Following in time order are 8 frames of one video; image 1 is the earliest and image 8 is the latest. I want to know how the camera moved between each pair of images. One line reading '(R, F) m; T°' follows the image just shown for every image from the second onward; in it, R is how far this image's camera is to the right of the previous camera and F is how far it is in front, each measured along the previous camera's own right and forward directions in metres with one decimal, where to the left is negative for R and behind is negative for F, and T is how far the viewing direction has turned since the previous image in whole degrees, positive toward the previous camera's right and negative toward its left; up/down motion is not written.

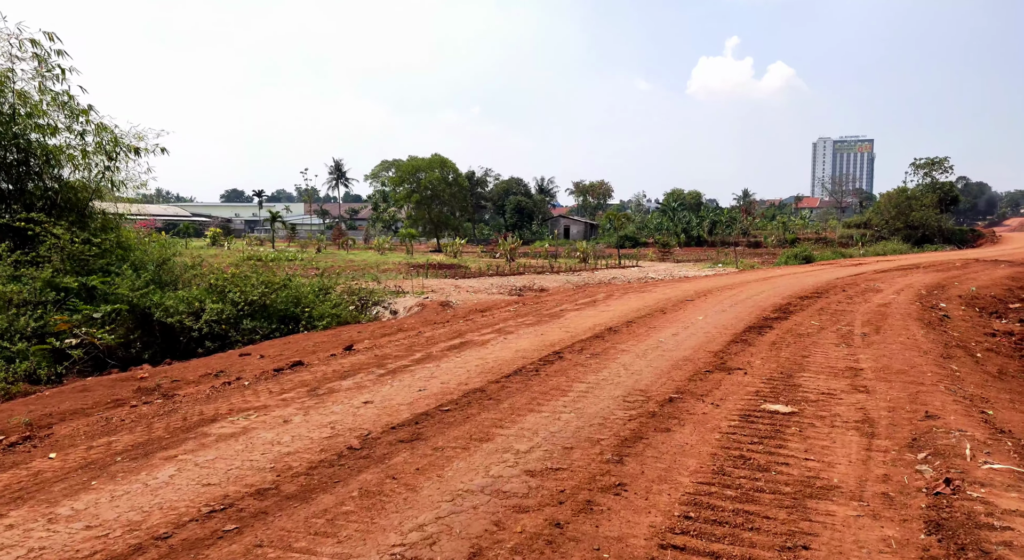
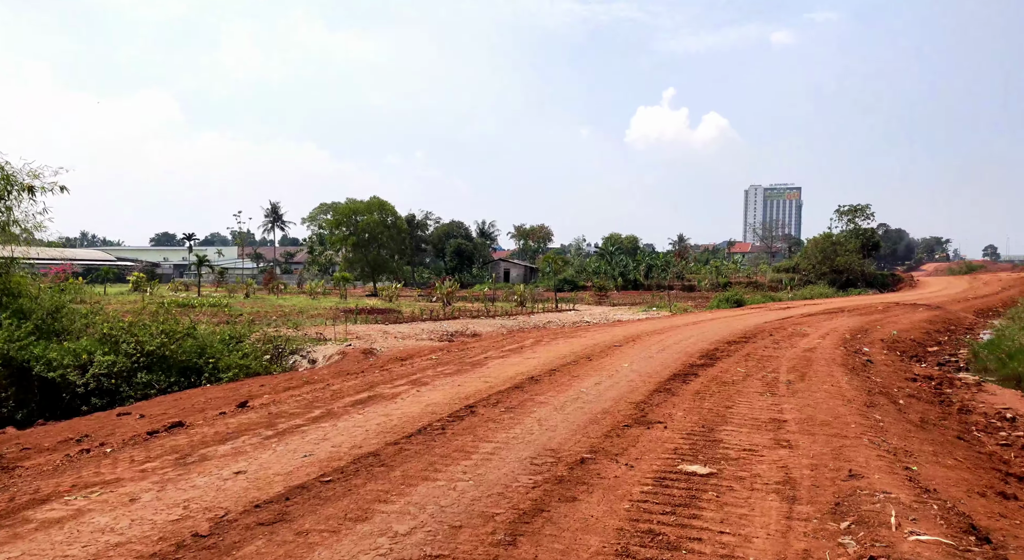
(+0.3, +0.4) m; +5°
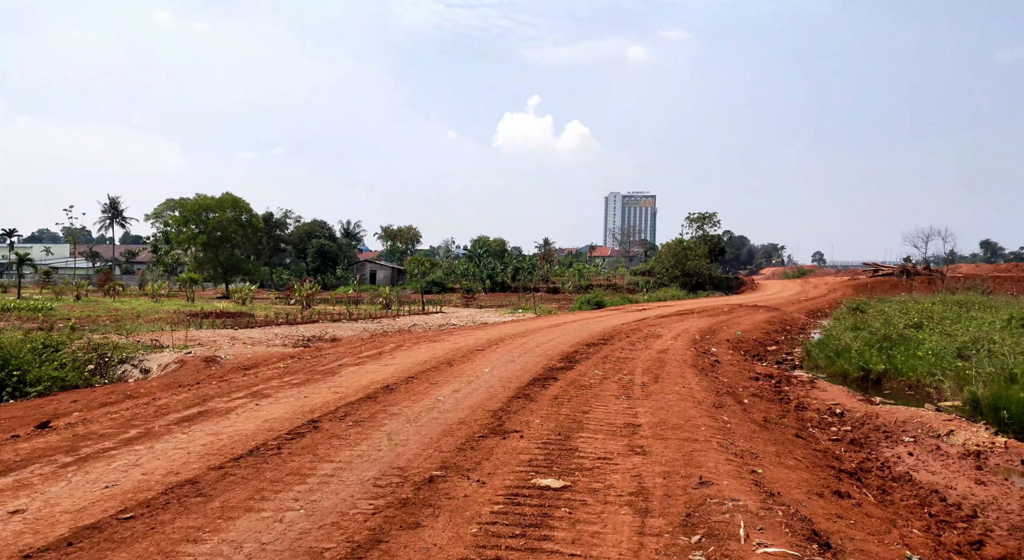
(+0.2, +0.3) m; +11°
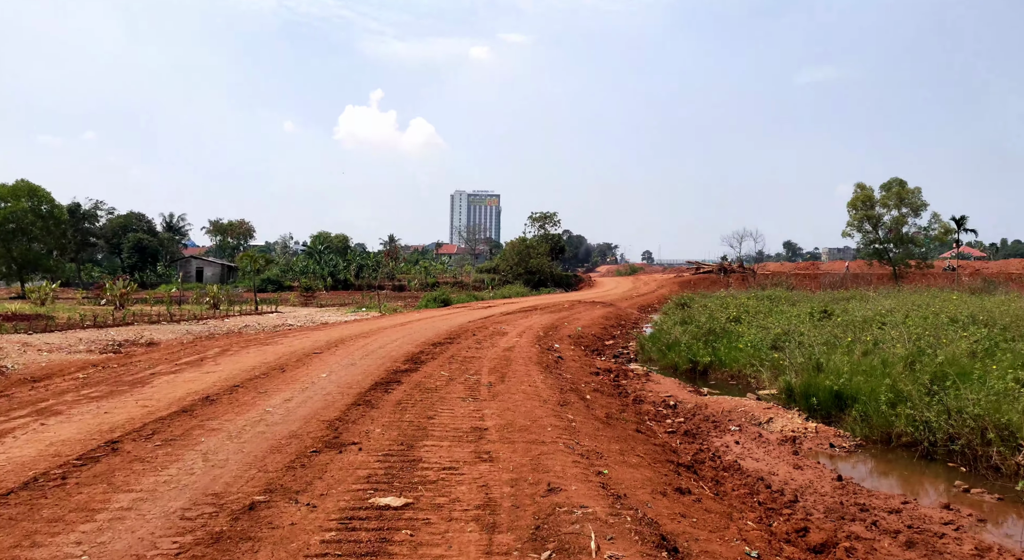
(0.0, +0.3) m; +13°
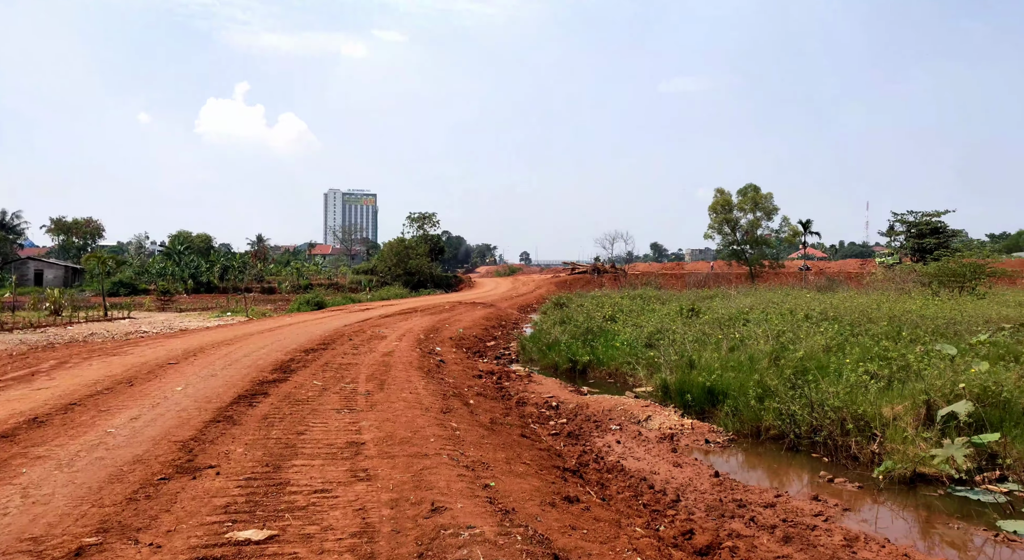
(0.0, +0.3) m; +10°
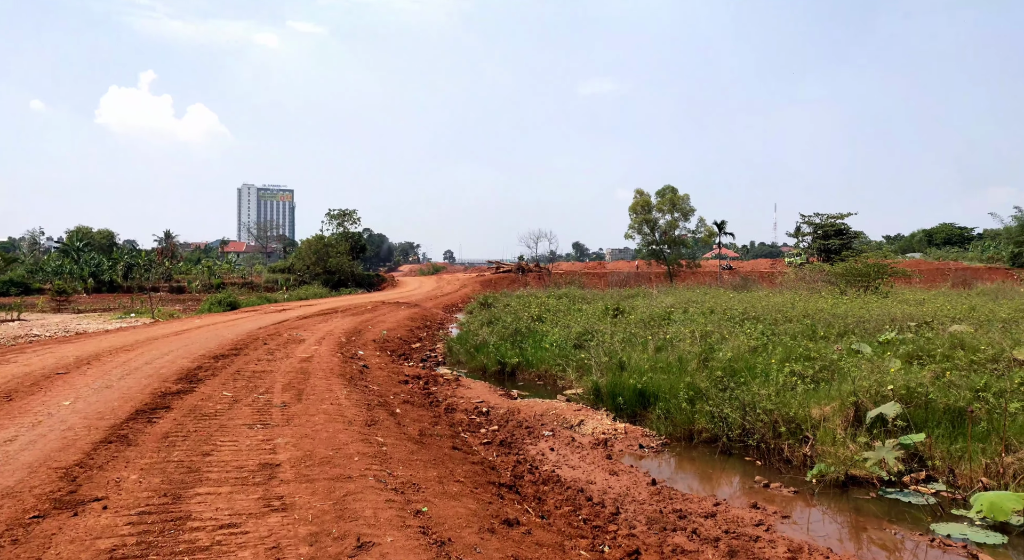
(-0.1, +0.4) m; +6°
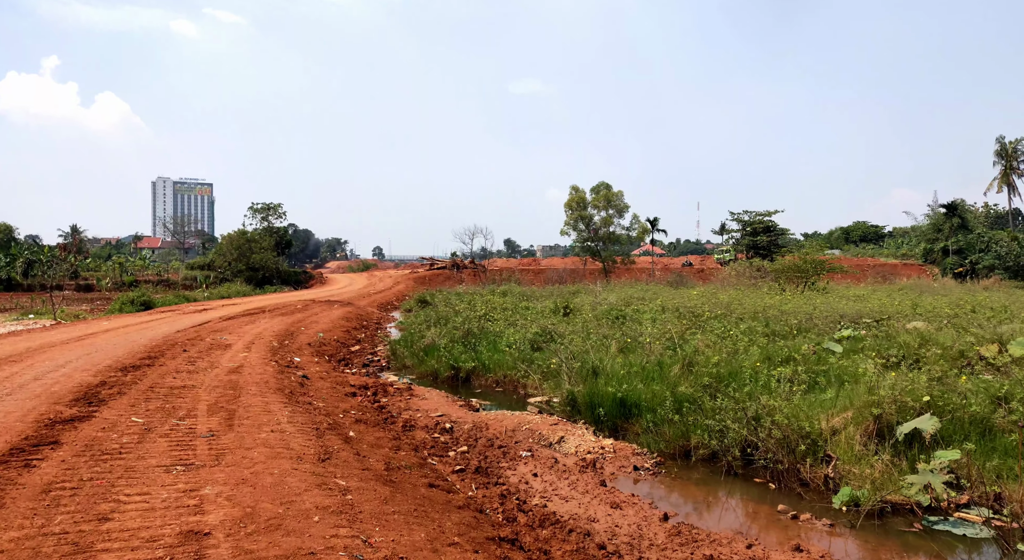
(-0.4, +1.2) m; +6°
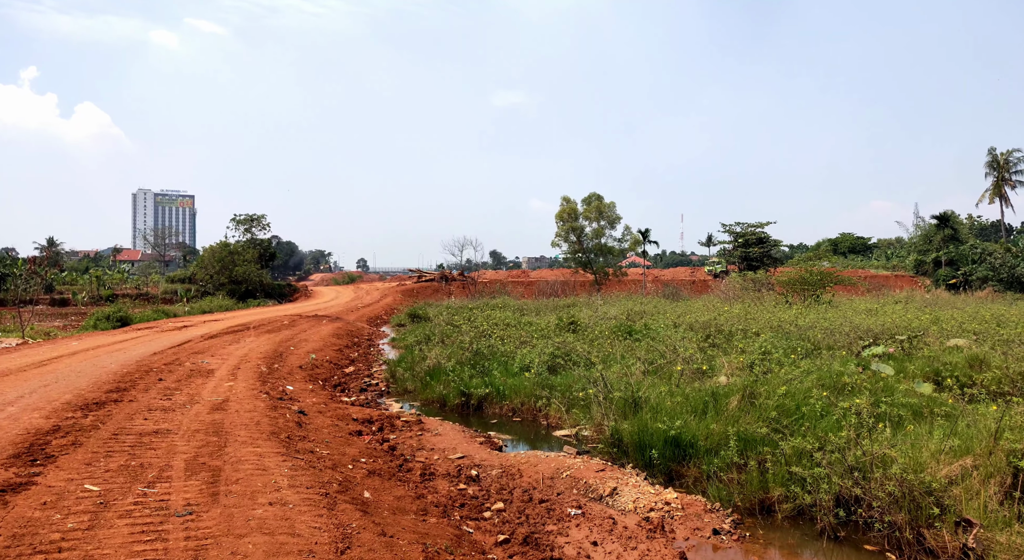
(-0.5, +1.3) m; +1°
